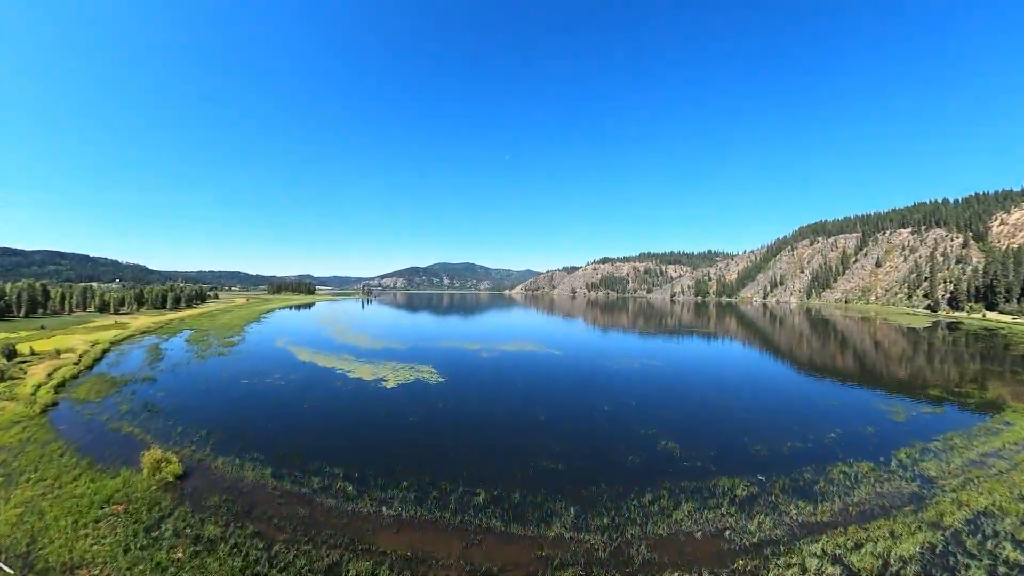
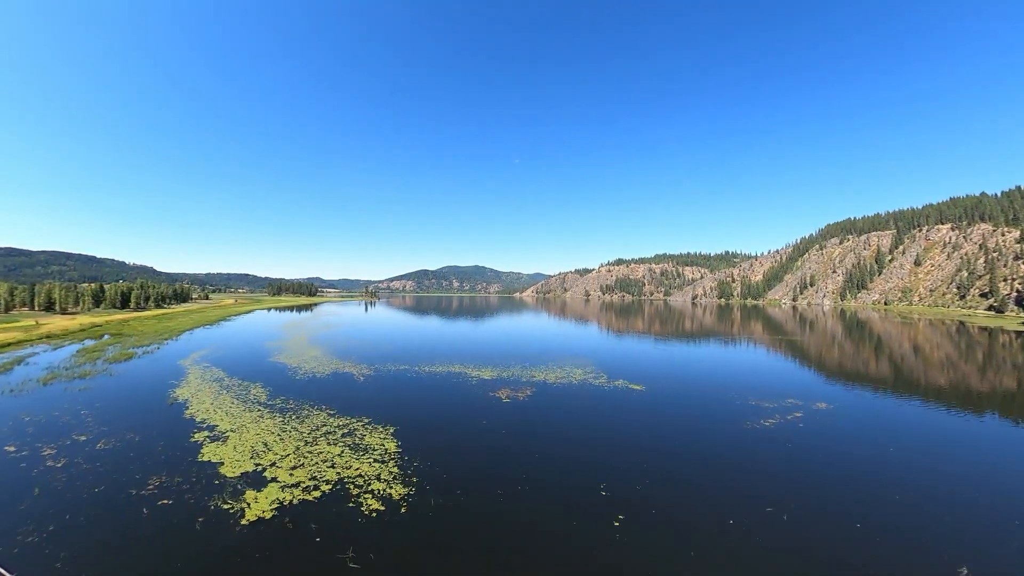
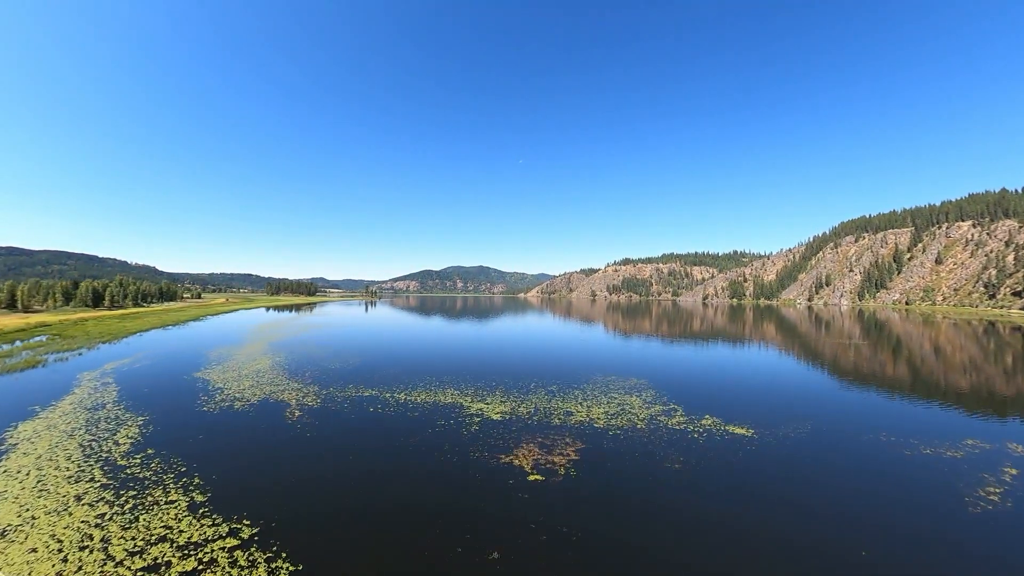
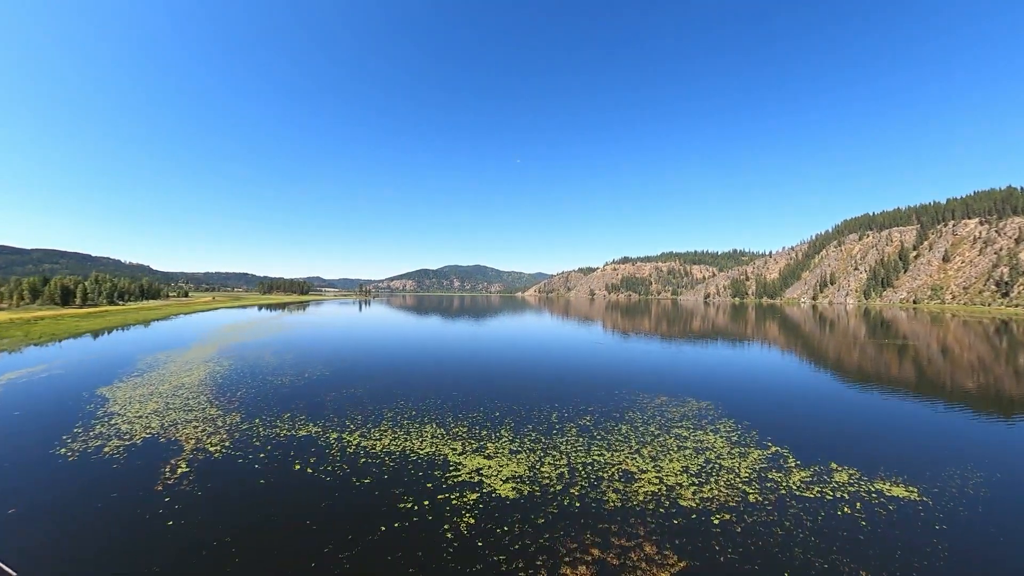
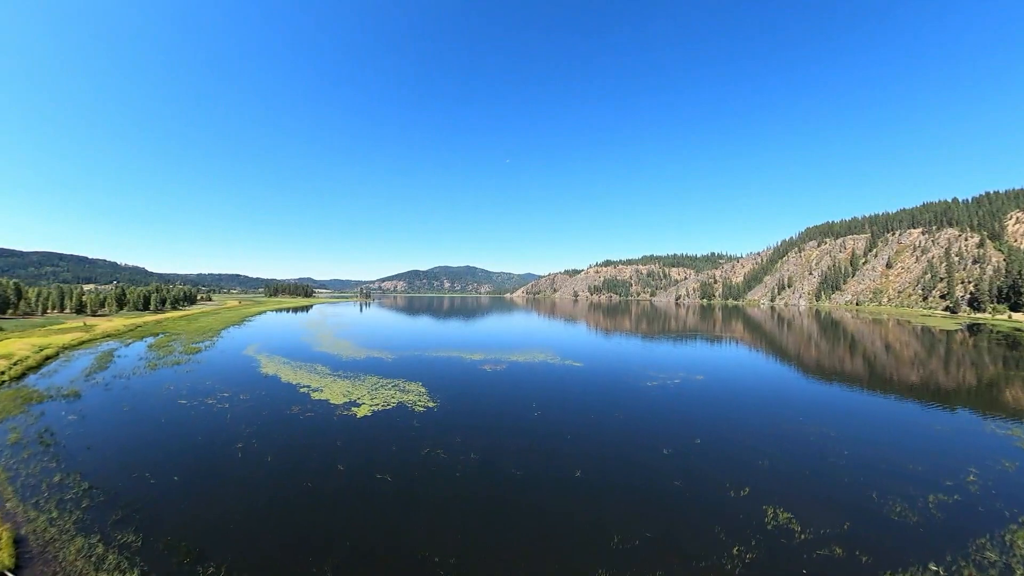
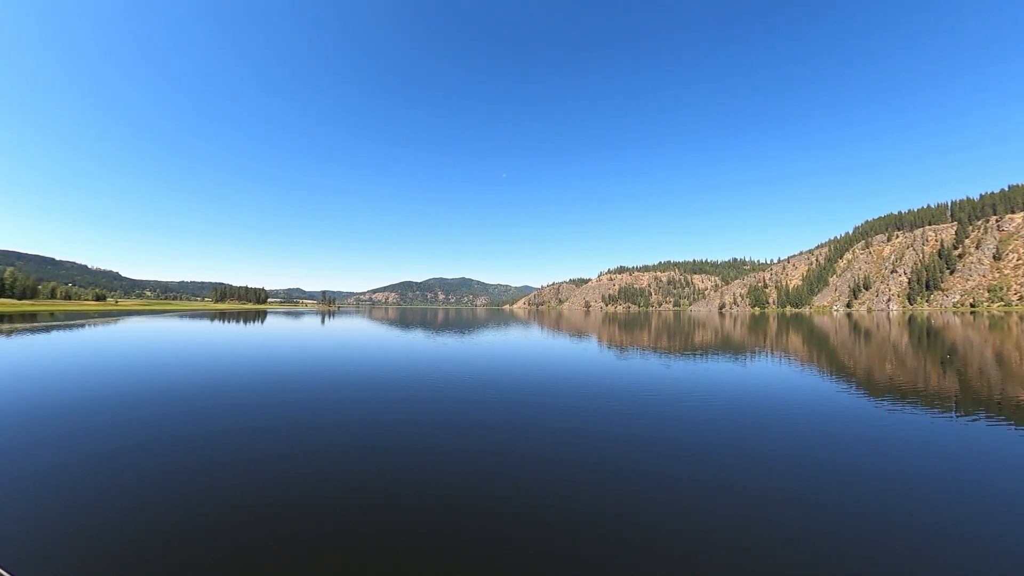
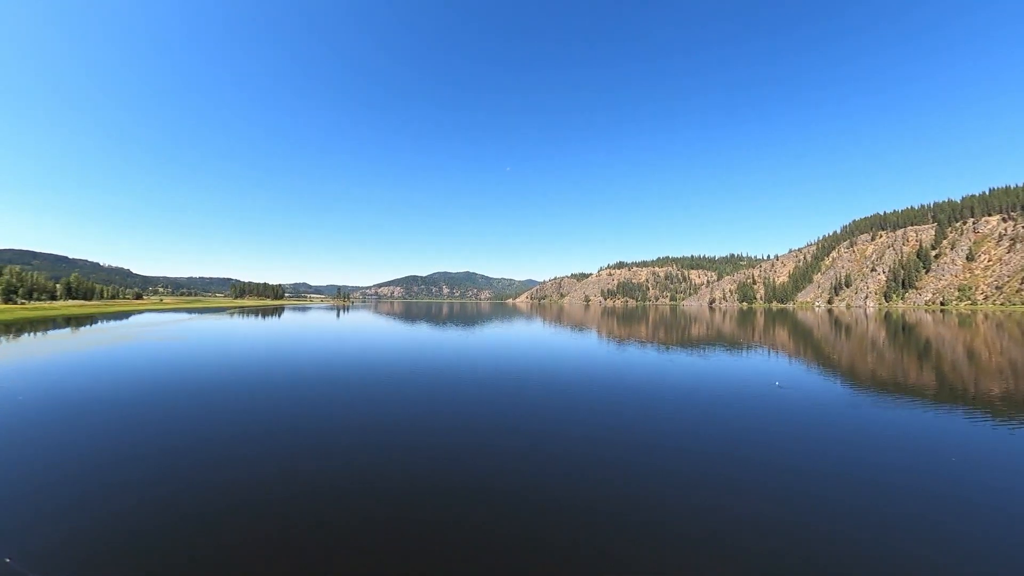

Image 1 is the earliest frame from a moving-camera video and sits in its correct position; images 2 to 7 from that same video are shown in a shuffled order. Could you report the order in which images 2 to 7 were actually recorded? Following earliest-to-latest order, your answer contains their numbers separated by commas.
5, 2, 3, 4, 7, 6
